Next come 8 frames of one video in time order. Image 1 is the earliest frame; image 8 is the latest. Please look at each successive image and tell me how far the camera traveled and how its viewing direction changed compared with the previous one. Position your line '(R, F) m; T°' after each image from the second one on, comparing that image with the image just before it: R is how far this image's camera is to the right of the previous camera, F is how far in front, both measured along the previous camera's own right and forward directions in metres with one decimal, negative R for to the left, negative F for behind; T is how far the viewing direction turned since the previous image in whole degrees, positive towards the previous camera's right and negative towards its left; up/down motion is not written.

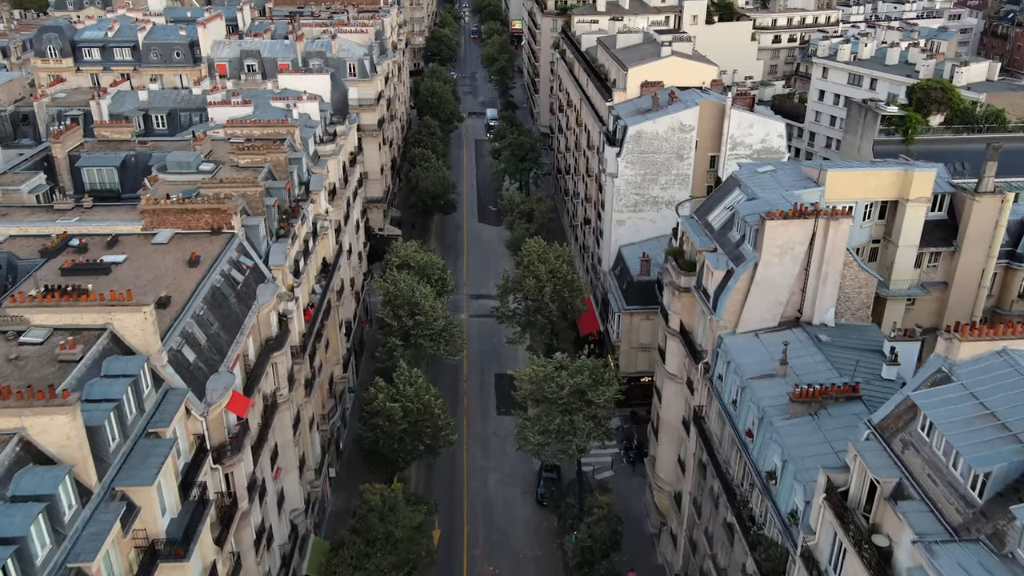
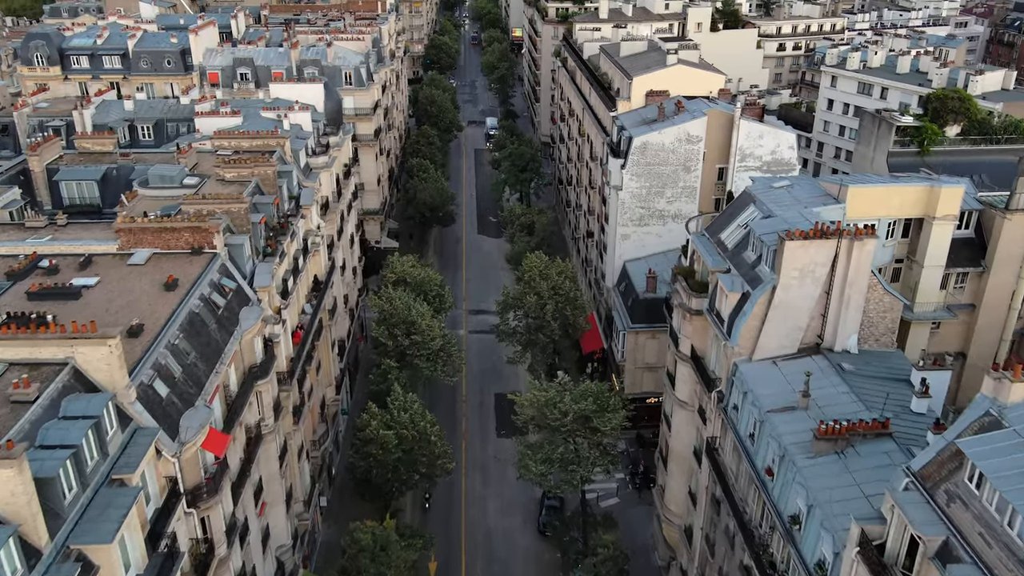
(0.0, +2.2) m; 0°
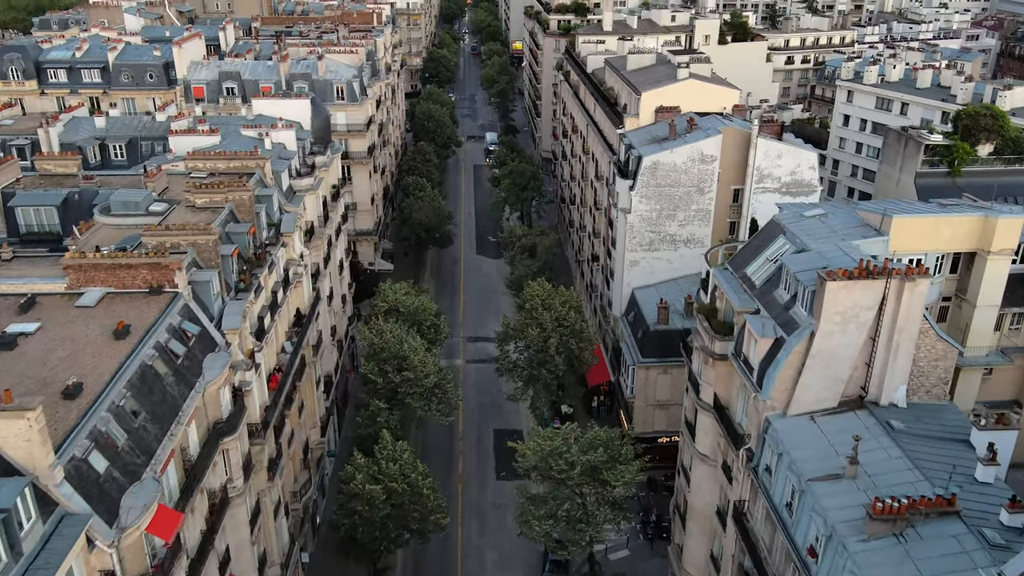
(-0.1, +3.9) m; 0°
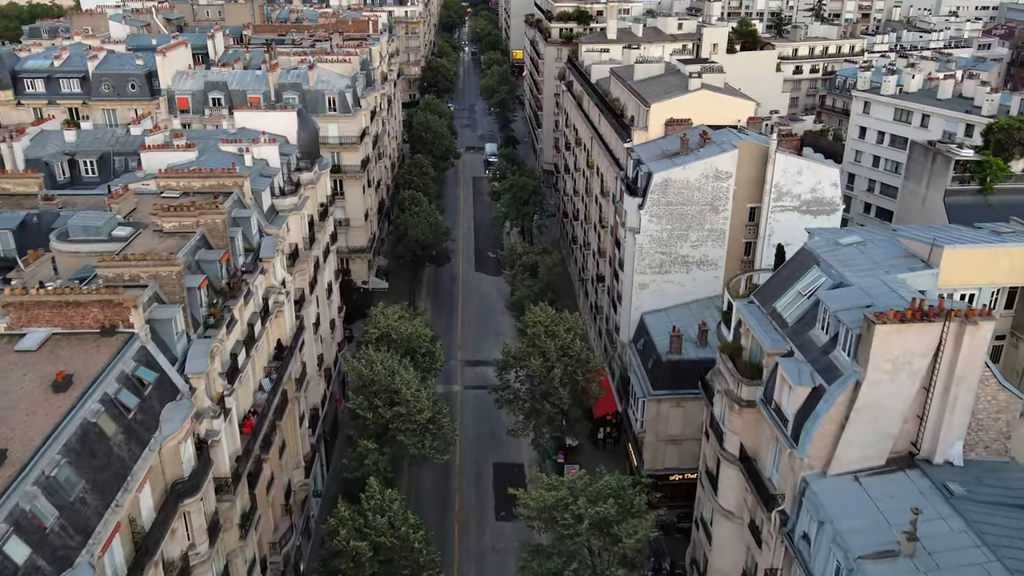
(0.0, +3.5) m; 0°
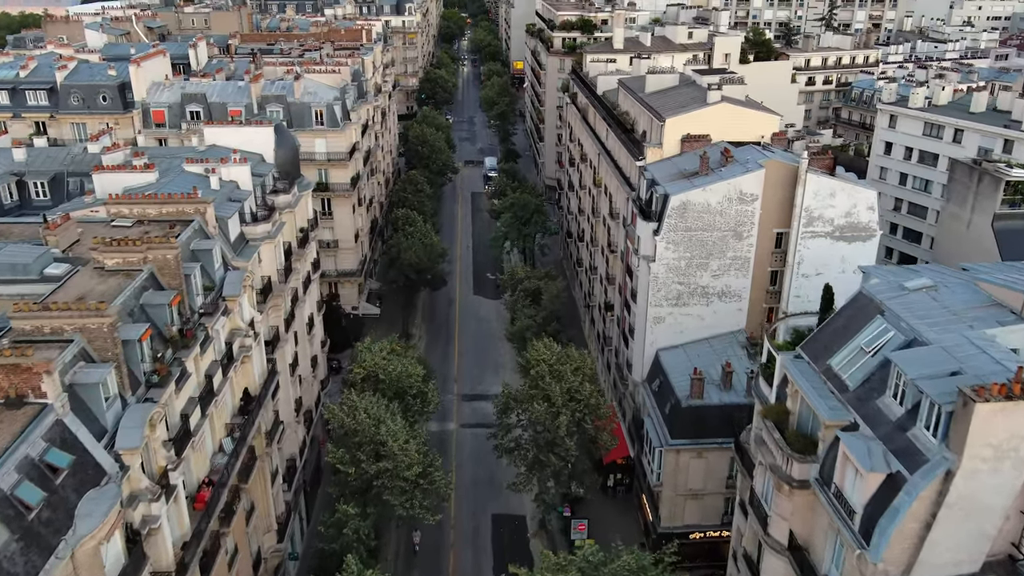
(-0.1, +4.9) m; 0°
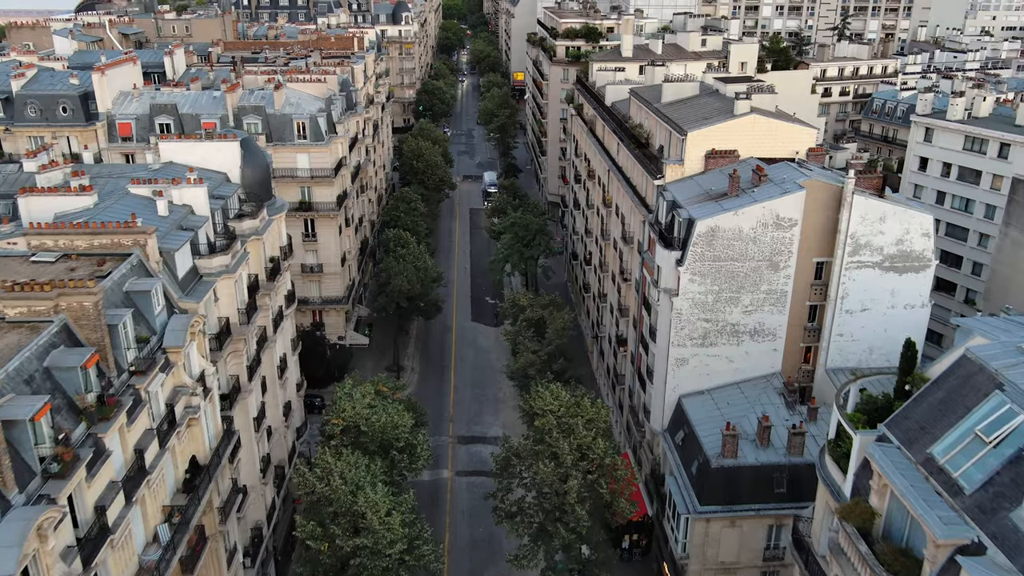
(-0.1, +5.7) m; 0°
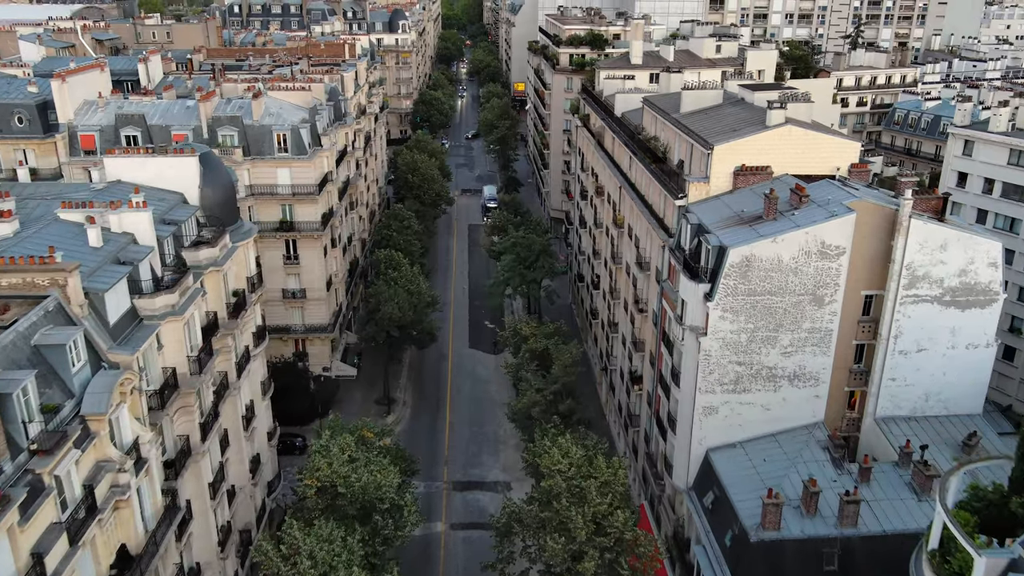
(-0.1, +5.2) m; 0°
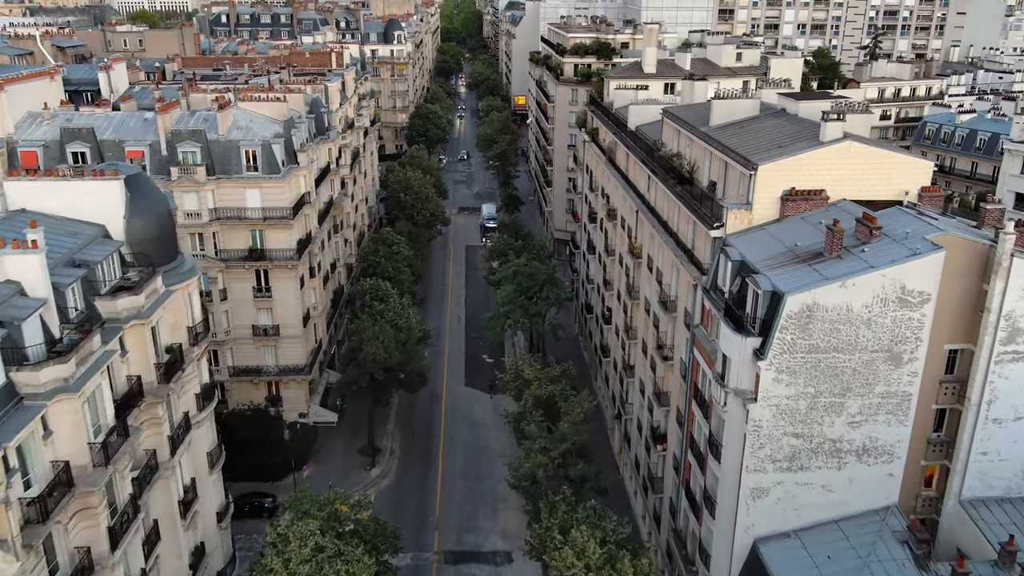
(-0.1, +6.4) m; 0°
